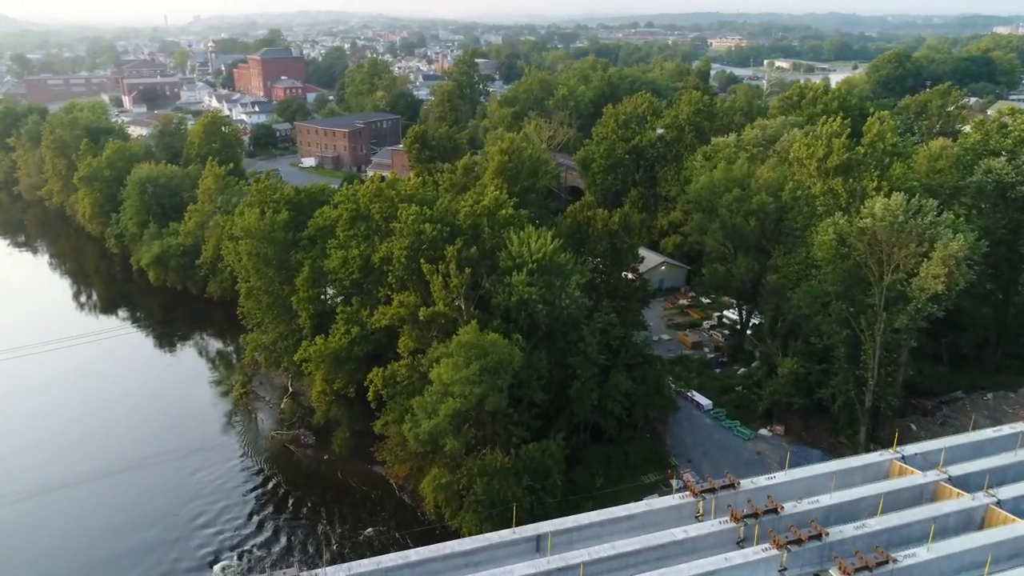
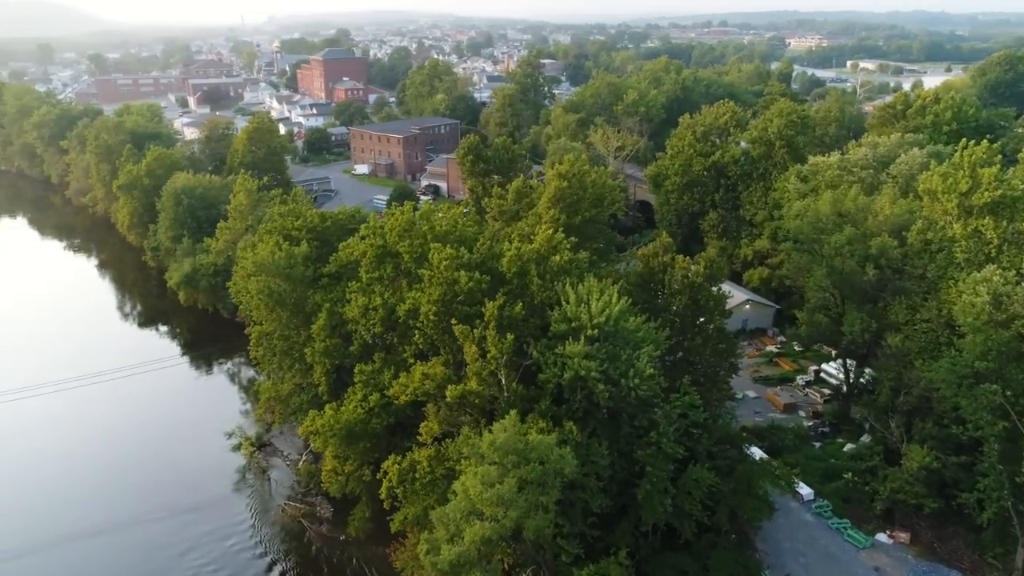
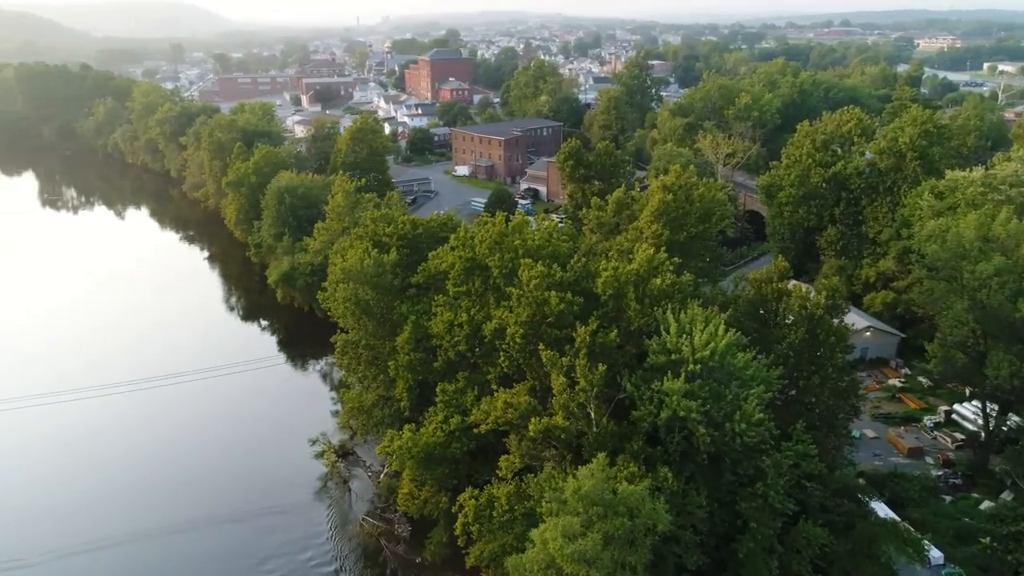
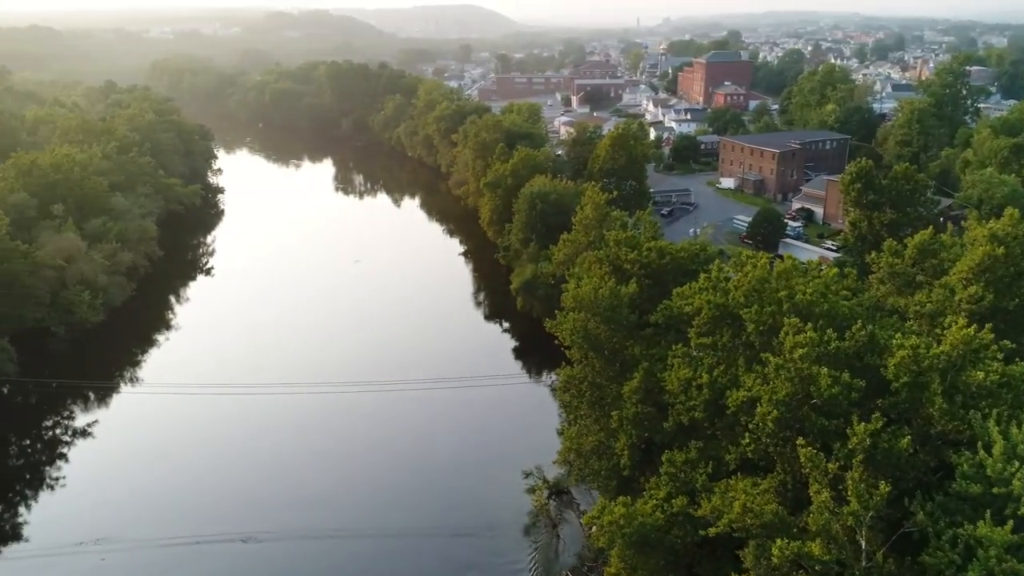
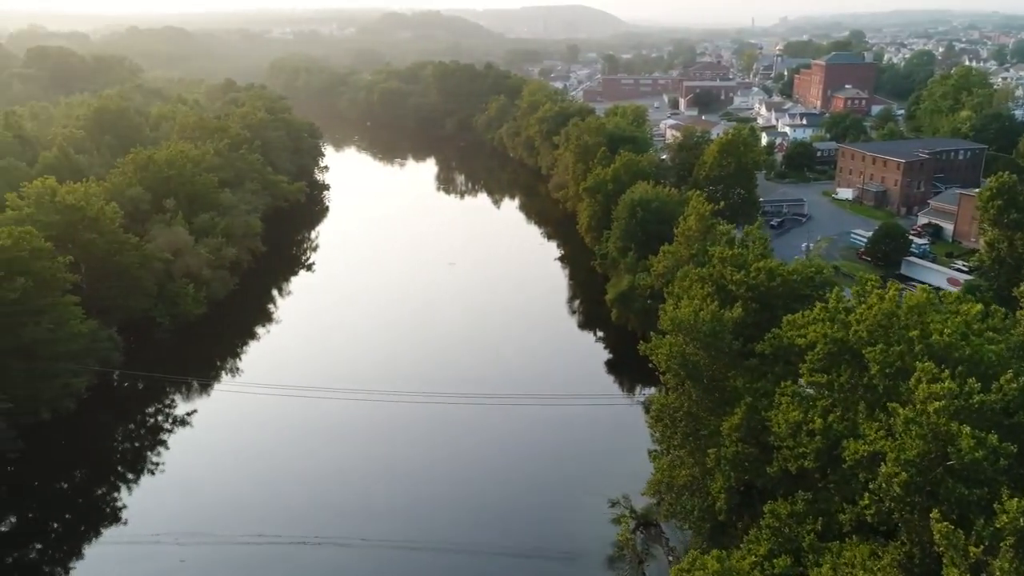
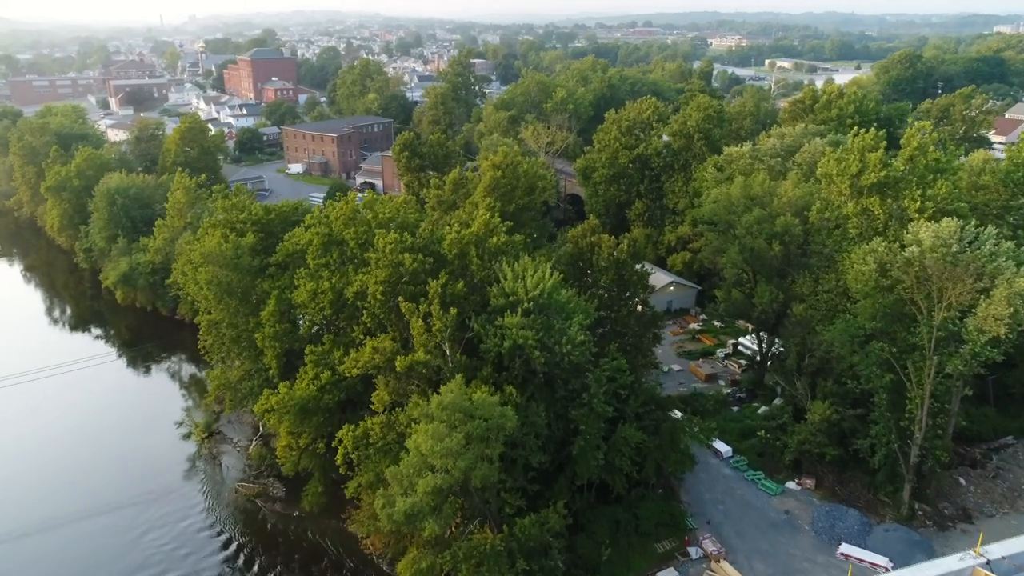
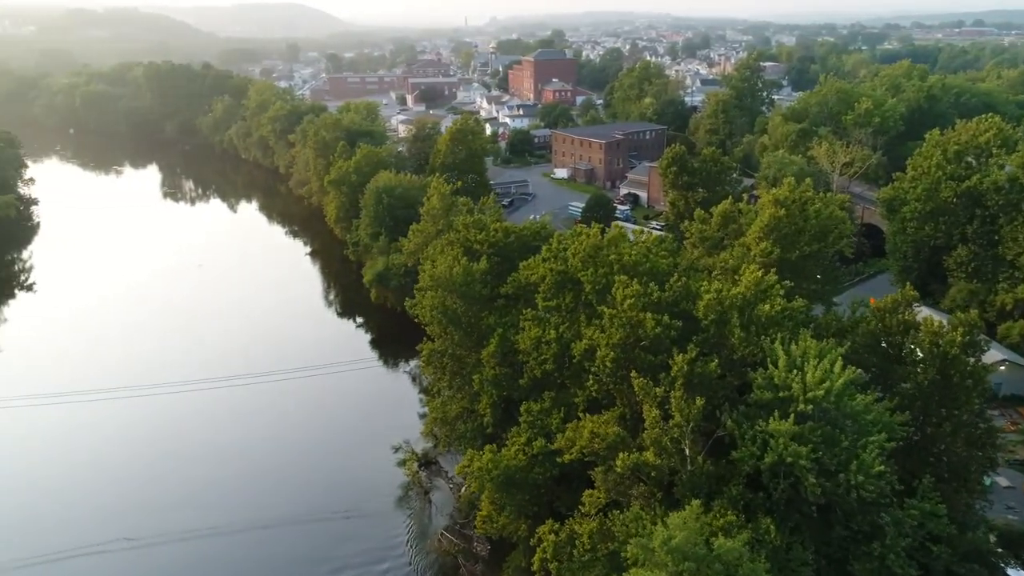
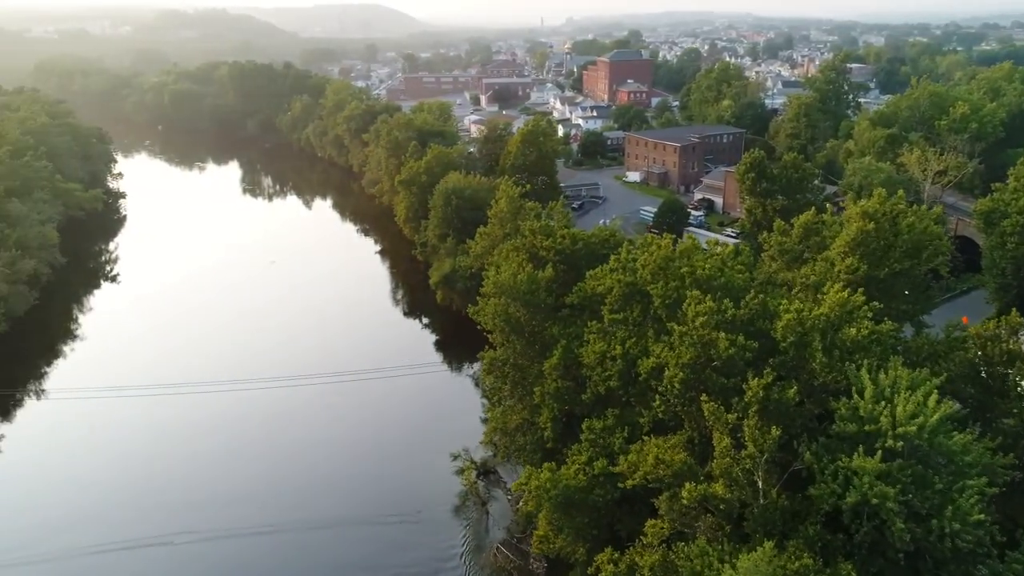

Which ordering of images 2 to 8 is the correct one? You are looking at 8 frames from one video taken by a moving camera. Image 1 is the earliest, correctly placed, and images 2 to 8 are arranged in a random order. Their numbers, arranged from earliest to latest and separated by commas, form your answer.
6, 2, 3, 7, 8, 4, 5
